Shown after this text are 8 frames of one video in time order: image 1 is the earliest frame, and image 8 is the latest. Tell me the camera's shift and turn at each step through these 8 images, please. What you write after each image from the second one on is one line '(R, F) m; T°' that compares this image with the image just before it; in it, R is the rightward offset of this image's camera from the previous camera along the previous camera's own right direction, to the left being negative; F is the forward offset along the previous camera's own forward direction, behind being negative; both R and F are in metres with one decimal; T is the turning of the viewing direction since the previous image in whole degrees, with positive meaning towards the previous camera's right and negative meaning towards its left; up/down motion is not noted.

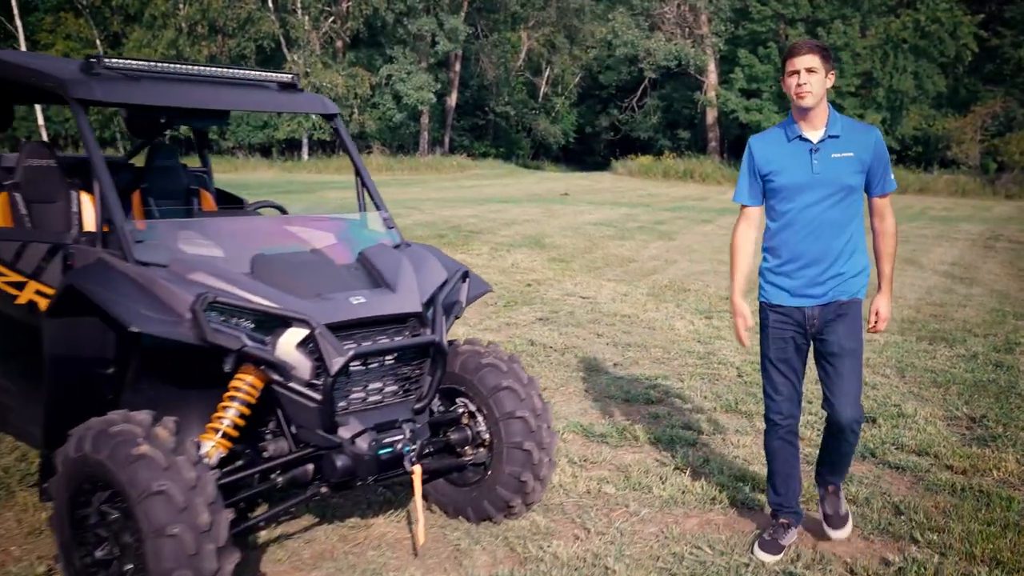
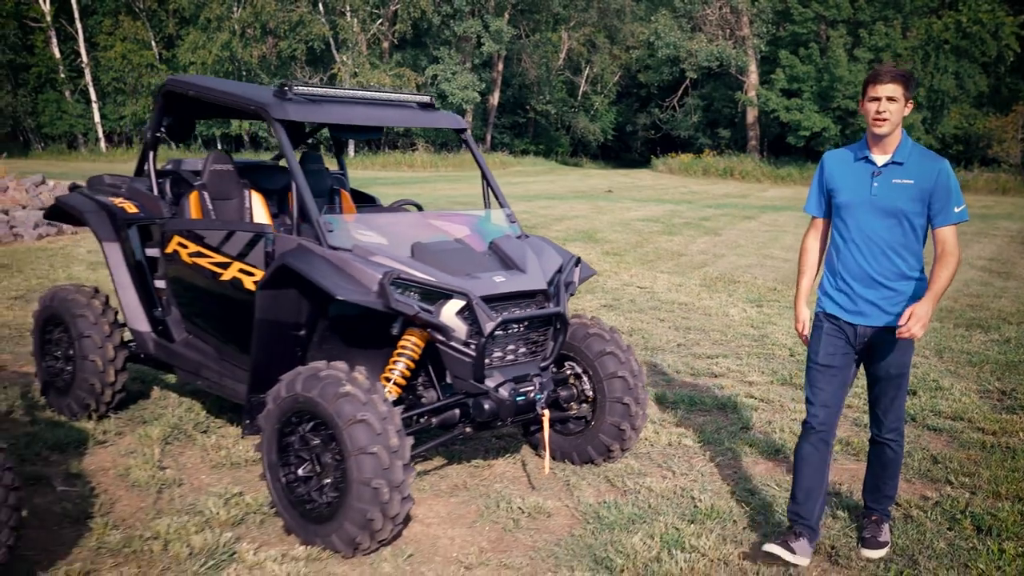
(-0.2, -0.8) m; -2°
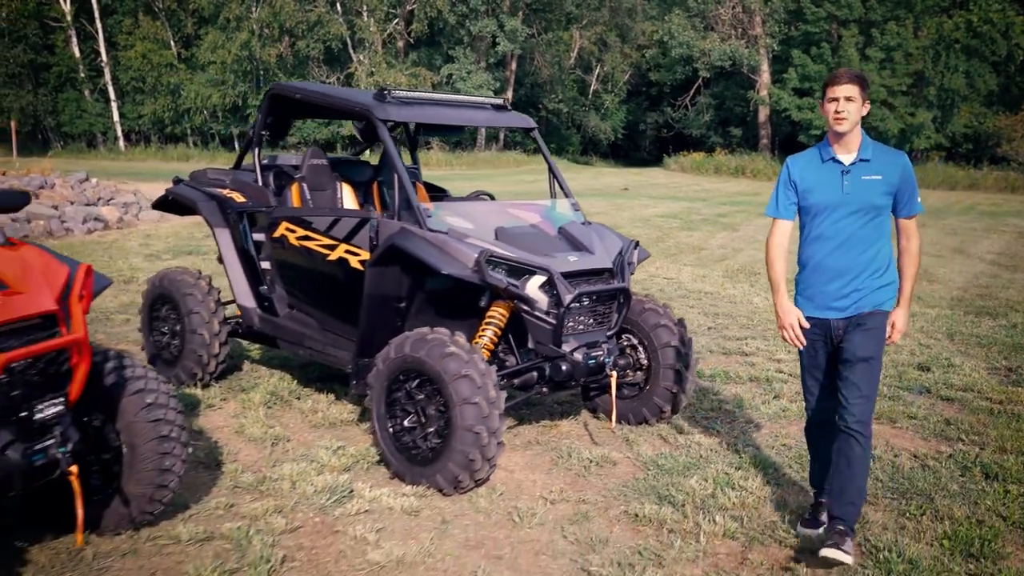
(-0.2, -0.6) m; 0°
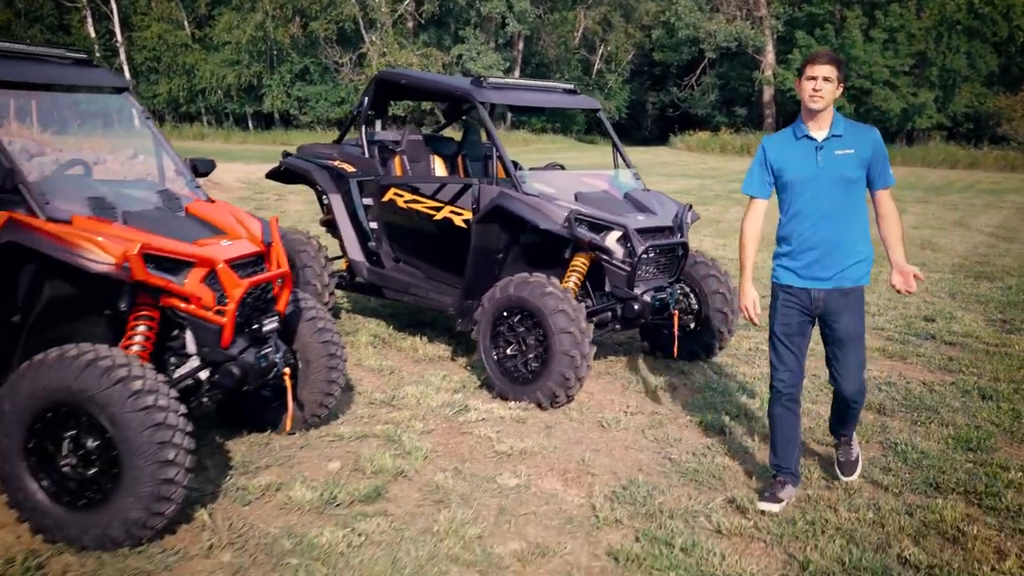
(-0.4, -0.9) m; 0°
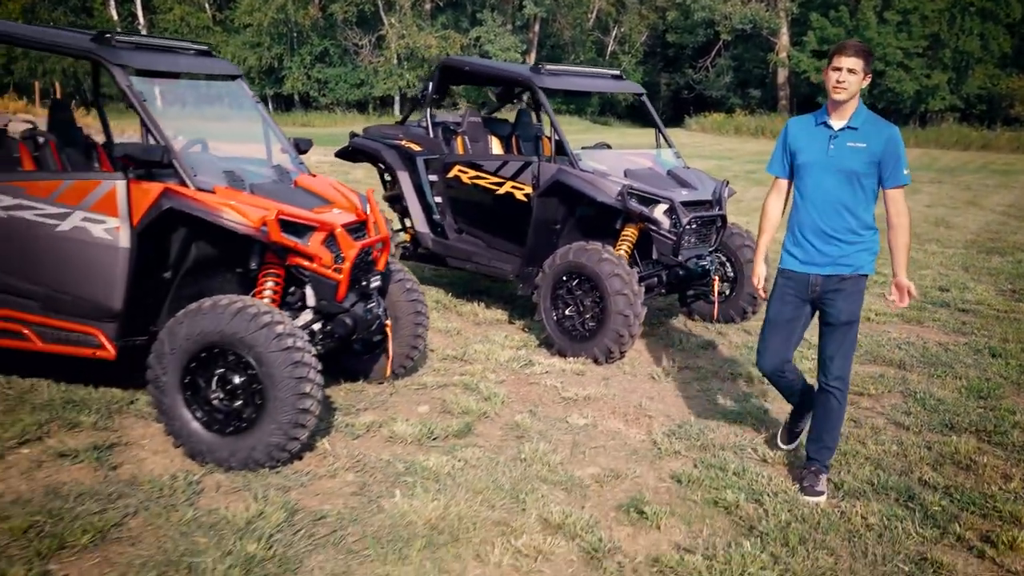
(-0.2, -0.6) m; -1°
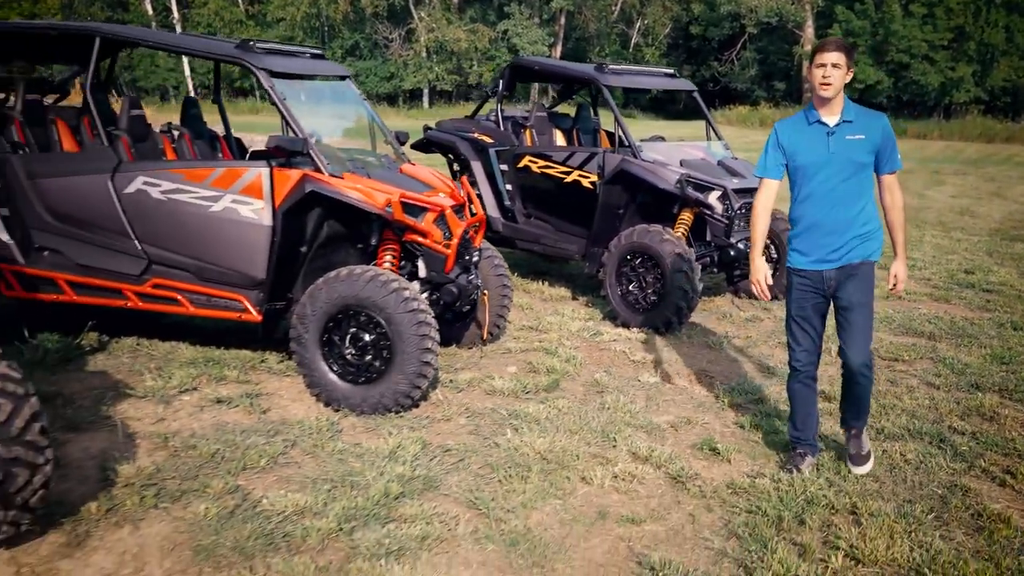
(-0.3, -0.7) m; -1°
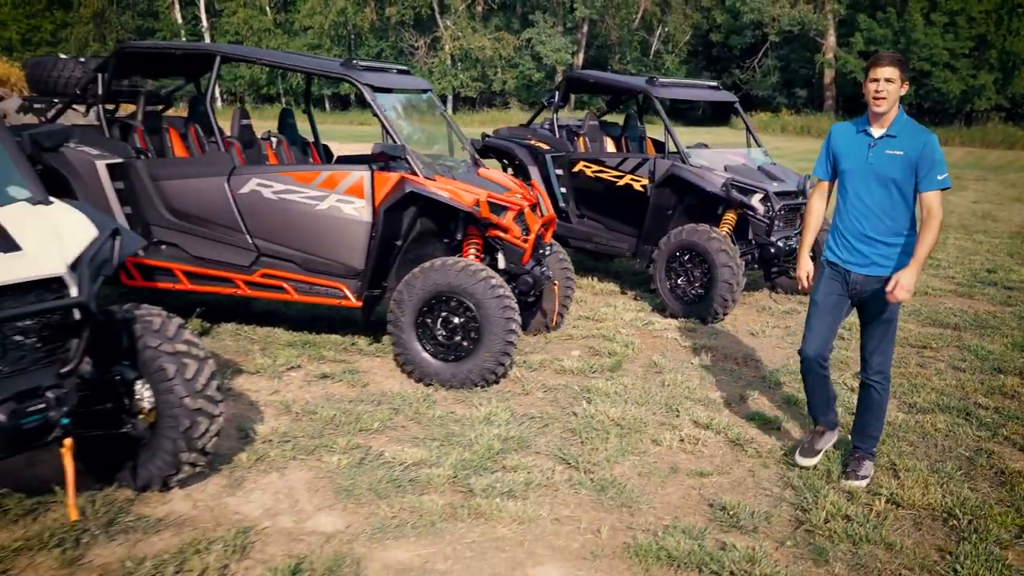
(-0.3, -0.6) m; -1°
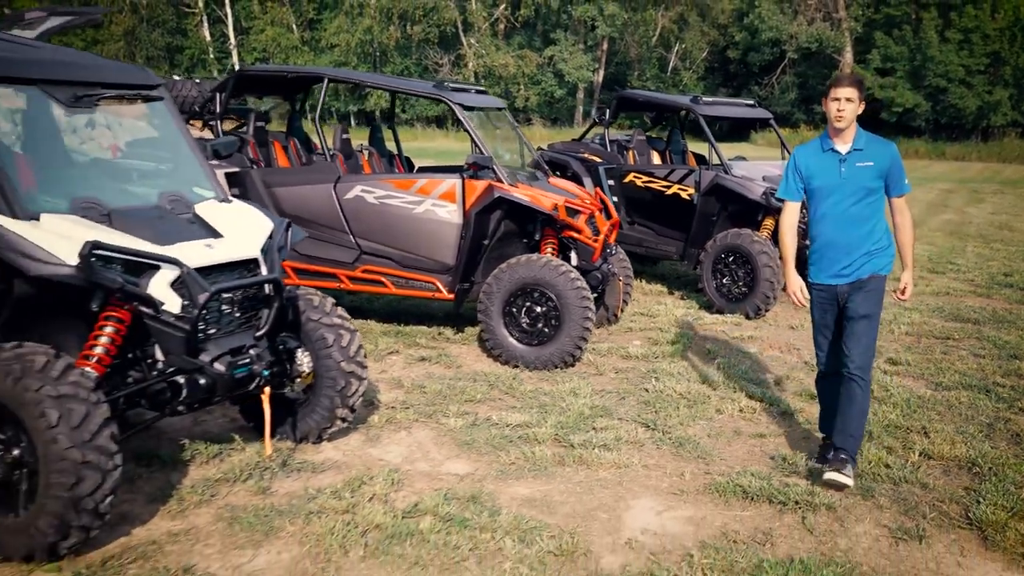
(-0.3, -0.8) m; -1°
